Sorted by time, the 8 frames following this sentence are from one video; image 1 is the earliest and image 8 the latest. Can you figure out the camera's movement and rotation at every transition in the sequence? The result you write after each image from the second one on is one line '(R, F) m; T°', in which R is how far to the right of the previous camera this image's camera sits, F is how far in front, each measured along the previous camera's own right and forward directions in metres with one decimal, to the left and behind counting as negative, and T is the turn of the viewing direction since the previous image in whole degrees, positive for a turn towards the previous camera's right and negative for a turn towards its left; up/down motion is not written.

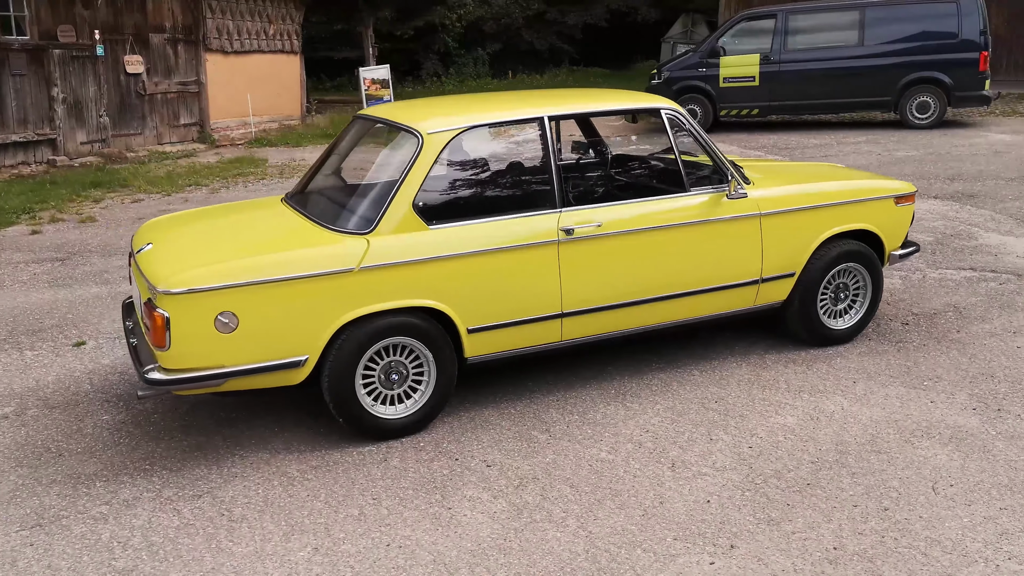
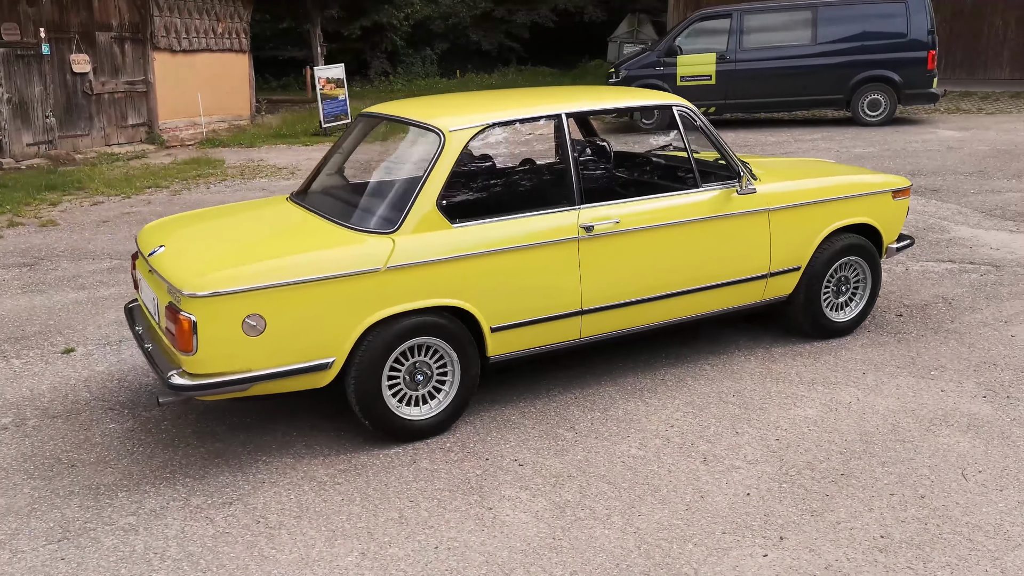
(-0.4, 0.0) m; +3°
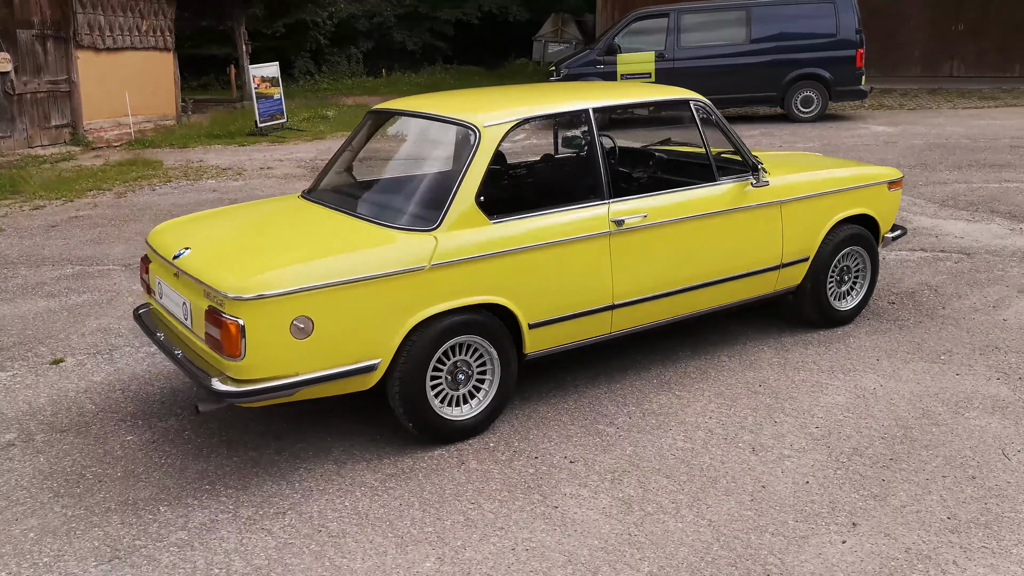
(-0.5, +0.1) m; +5°
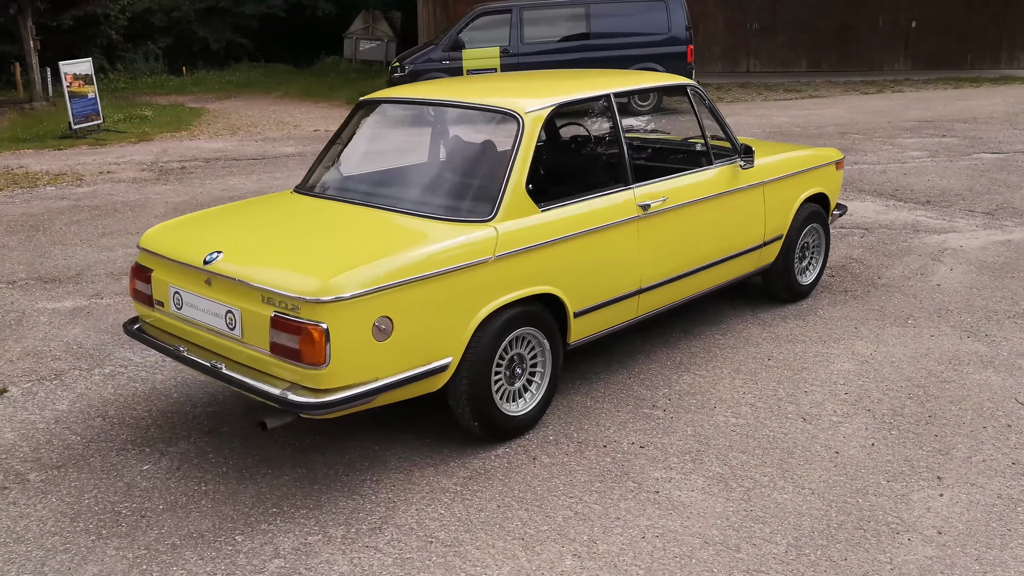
(-1.0, +0.2) m; +12°
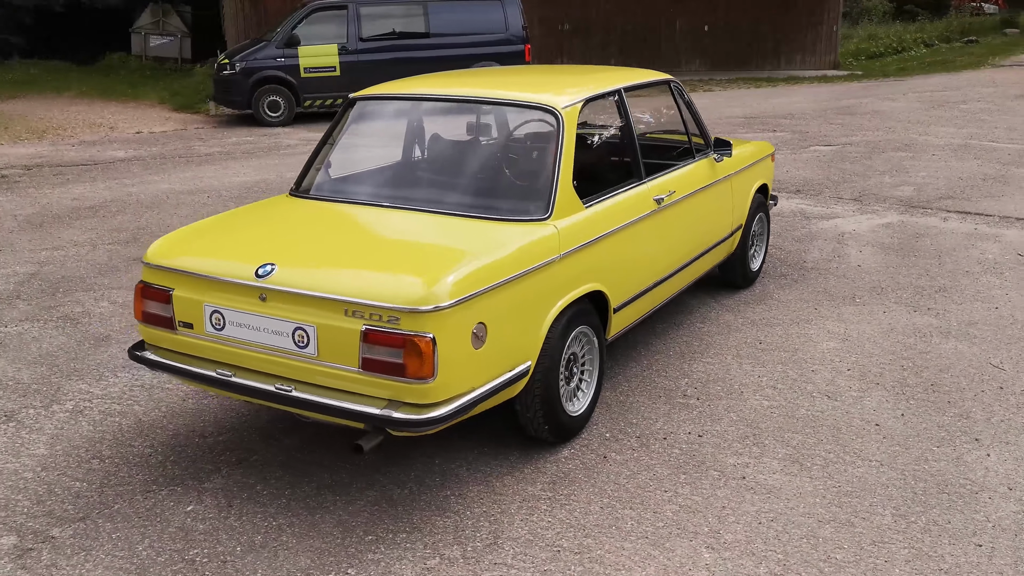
(-1.0, +0.2) m; +12°
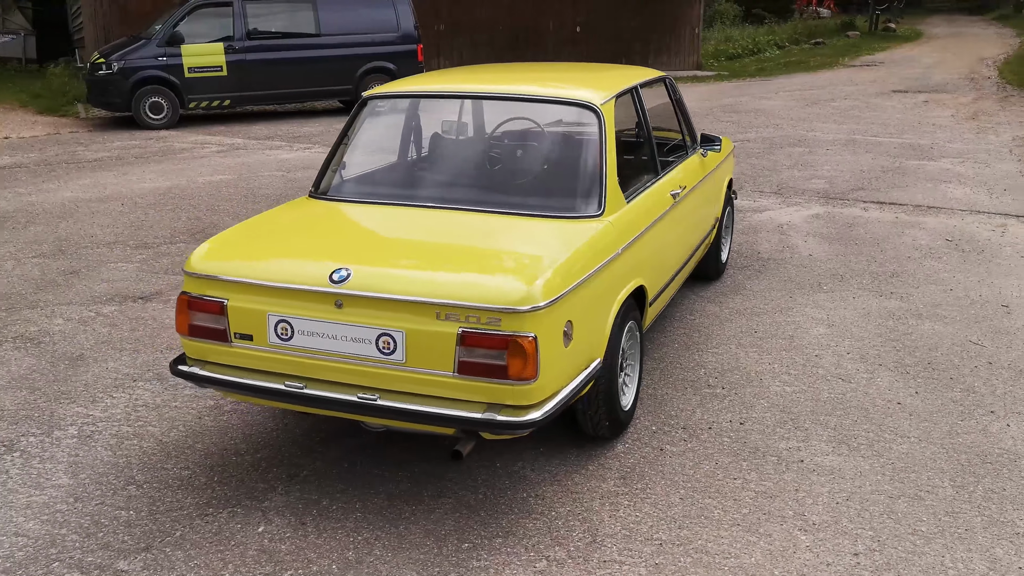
(-0.8, +0.1) m; +8°
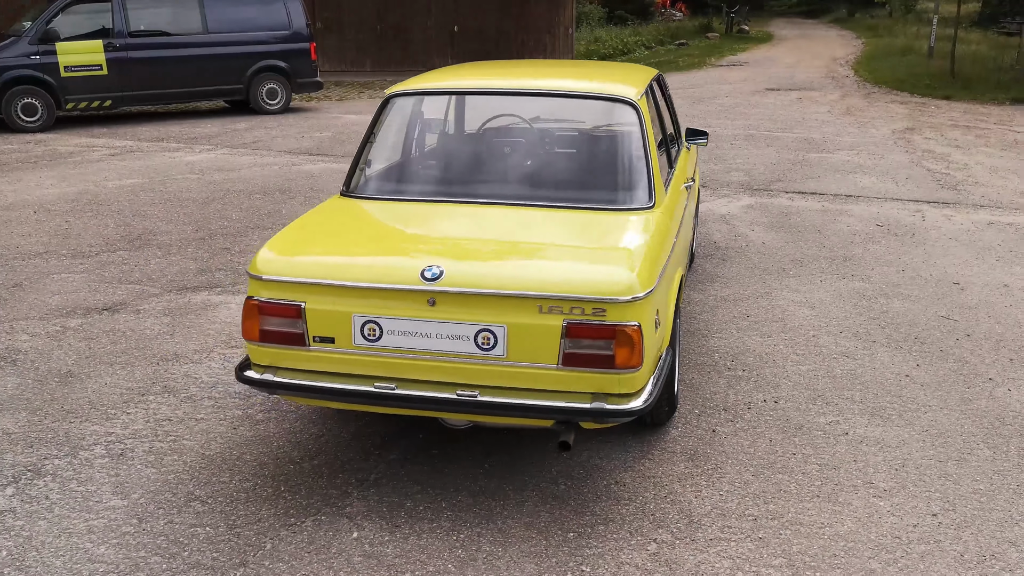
(-0.8, 0.0) m; +8°
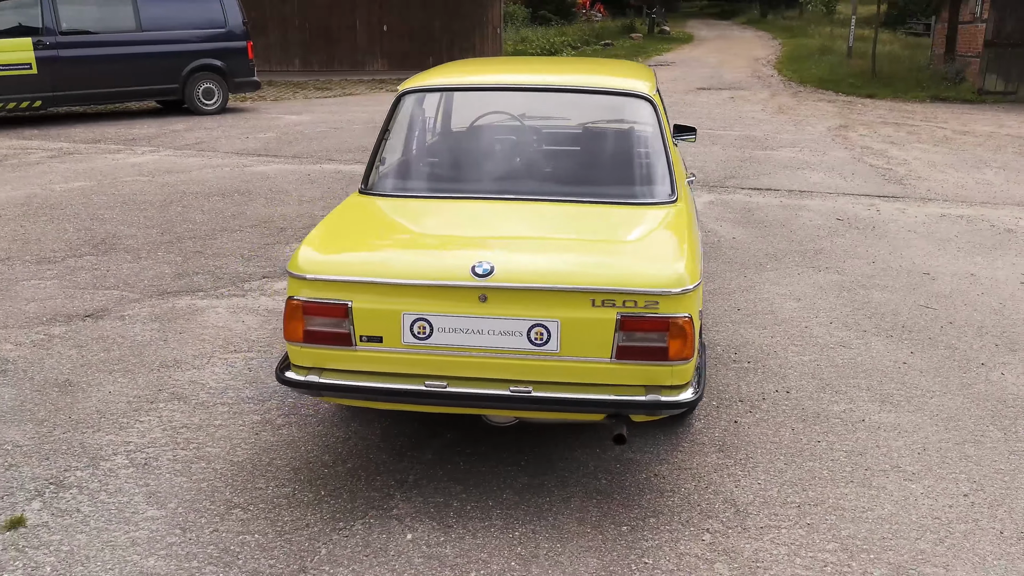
(-0.4, 0.0) m; +5°
